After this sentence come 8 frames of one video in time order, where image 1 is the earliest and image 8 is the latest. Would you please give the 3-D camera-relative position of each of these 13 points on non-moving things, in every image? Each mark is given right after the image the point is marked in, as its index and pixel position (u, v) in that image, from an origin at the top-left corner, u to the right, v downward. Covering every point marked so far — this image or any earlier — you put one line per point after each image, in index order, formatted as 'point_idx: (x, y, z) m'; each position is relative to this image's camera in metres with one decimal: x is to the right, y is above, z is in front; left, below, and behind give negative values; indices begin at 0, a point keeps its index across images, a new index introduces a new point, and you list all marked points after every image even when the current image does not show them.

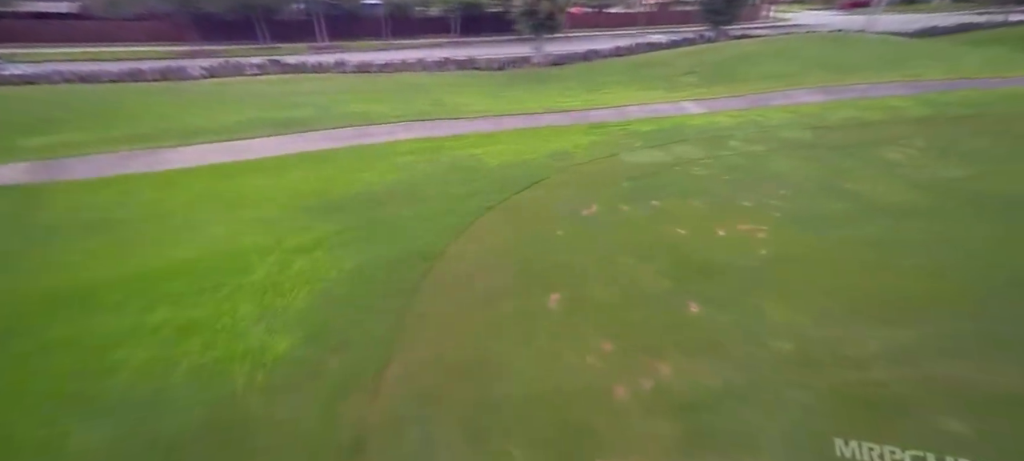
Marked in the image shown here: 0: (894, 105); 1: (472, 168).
0: (+10.2, +3.4, +11.6) m
1: (-0.8, +1.2, +9.3) m
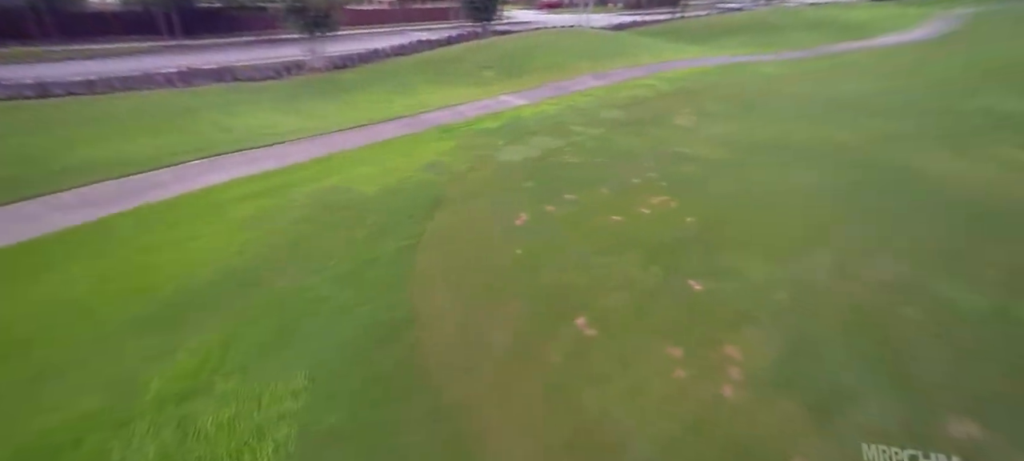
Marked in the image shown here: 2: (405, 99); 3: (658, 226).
0: (+4.8, +5.0, +14.8) m
1: (-2.8, +0.4, +7.4) m
2: (-3.3, +4.1, +13.8) m
3: (+2.2, +0.1, +6.6) m
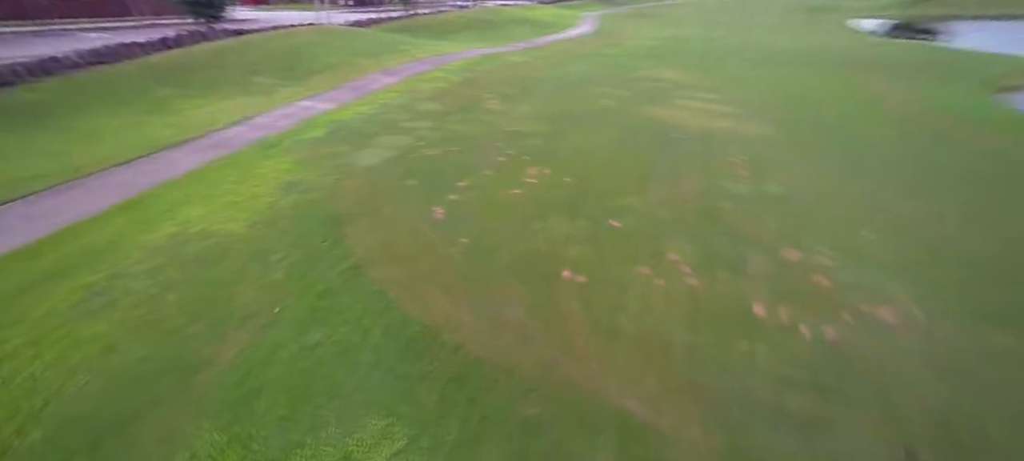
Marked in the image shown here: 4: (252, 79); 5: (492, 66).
0: (-2.6, +5.6, +15.8) m
1: (-3.9, -0.3, +6.0) m
2: (-8.4, +2.8, +10.9) m
3: (+0.7, +0.7, +7.9) m
4: (-8.6, +5.0, +14.4) m
5: (-0.8, +6.4, +17.2) m
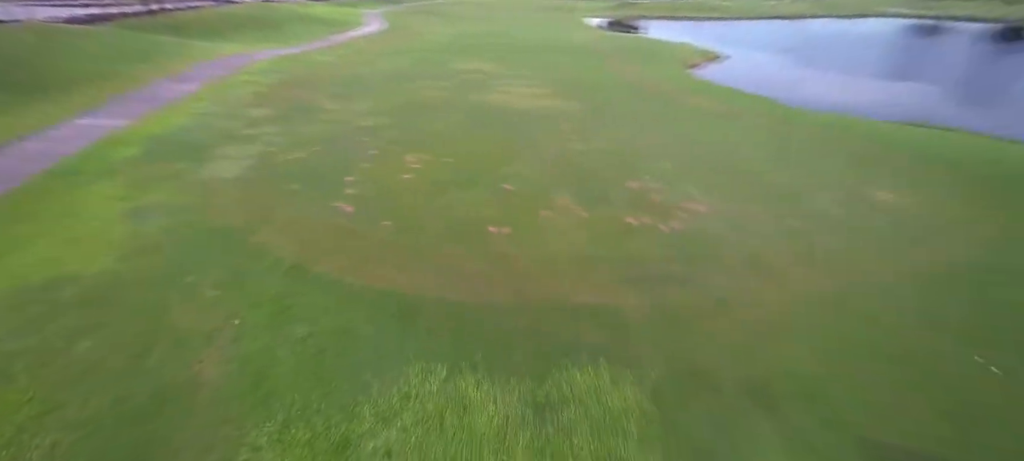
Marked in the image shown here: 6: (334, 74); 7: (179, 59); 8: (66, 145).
0: (-8.6, +5.0, +14.3) m
1: (-4.5, -0.6, +5.1) m
2: (-11.3, +1.3, +7.5) m
3: (-1.5, +1.2, +8.7) m
4: (-13.3, +3.3, +10.6) m
5: (-7.8, +6.1, +16.3) m
6: (-6.2, +5.4, +15.3) m
7: (-11.8, +5.8, +15.3) m
8: (-8.8, +1.7, +8.7) m
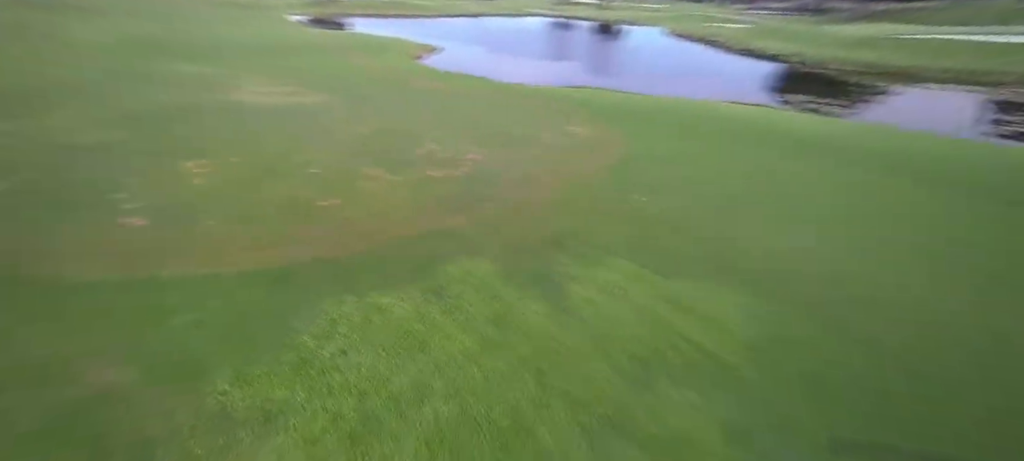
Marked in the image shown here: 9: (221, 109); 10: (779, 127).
0: (-15.2, +2.7, +9.3) m
1: (-5.8, -1.1, +4.0) m
2: (-13.0, -1.1, +2.5) m
3: (-5.5, +1.2, +8.5) m
4: (-16.8, +0.2, +3.9) m
5: (-15.8, +3.9, +11.4) m
6: (-13.8, +3.7, +11.4) m
7: (-18.6, +2.7, +8.5) m
8: (-11.7, -0.1, +4.7) m
9: (-7.6, +2.9, +11.3) m
10: (+7.0, +1.9, +10.7) m
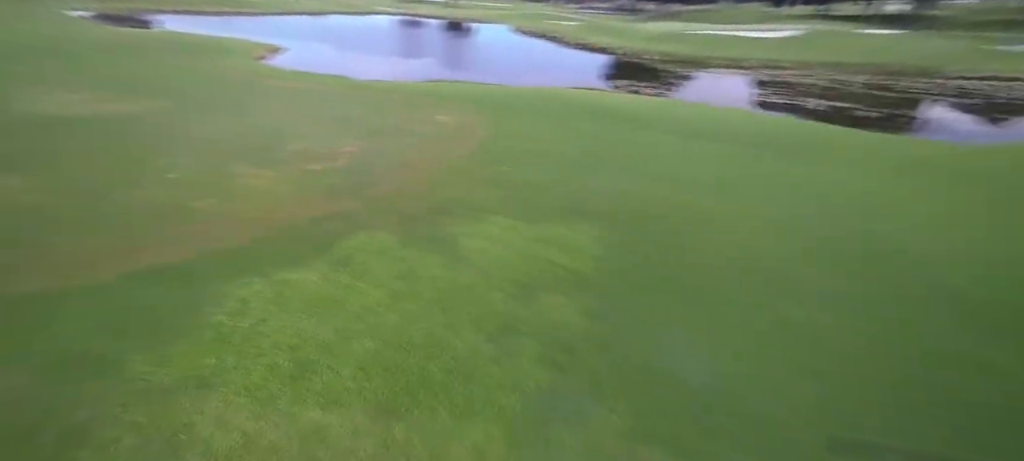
0: (-17.4, +1.1, +5.8) m
1: (-6.5, -1.4, +3.3) m
2: (-13.0, -2.2, -0.1) m
3: (-7.8, +0.8, +7.7) m
4: (-17.1, -1.5, +0.1) m
5: (-18.8, +2.2, +7.6) m
6: (-16.8, +2.2, +8.1) m
7: (-20.4, +0.7, +4.0) m
8: (-12.4, -1.1, +2.3) m
9: (-10.8, +2.3, +9.8) m
10: (+3.5, +3.1, +13.2) m
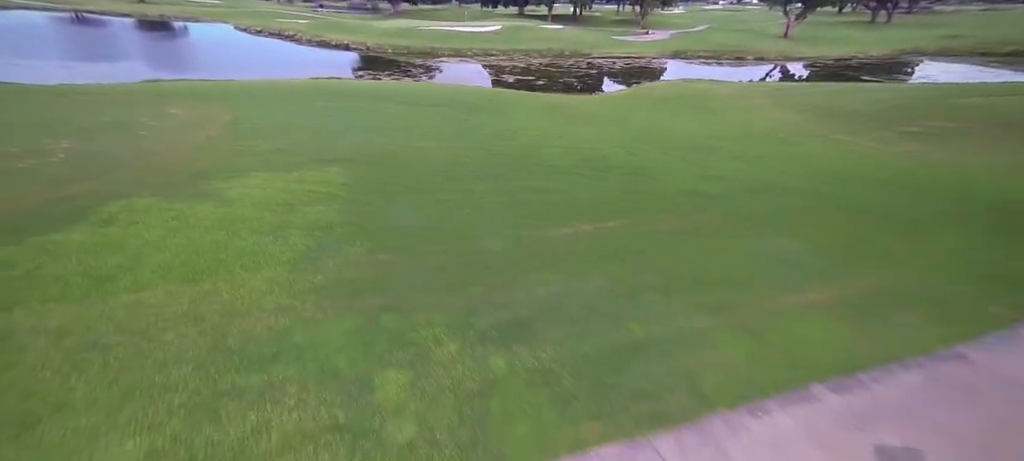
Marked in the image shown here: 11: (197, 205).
0: (-19.6, -1.5, -0.3) m
1: (-8.5, -1.6, +2.6) m
2: (-12.3, -3.6, -3.4) m
3: (-12.0, +0.1, +5.8) m
4: (-16.2, -3.7, -5.0) m
5: (-21.7, -0.9, +0.7) m
6: (-20.3, -0.4, +2.0) m
7: (-21.3, -2.5, -3.1) m
8: (-13.2, -2.5, -1.0) m
9: (-15.9, +0.8, +6.2) m
10: (-5.2, +4.5, +15.7) m
11: (-5.2, +0.4, +7.3) m
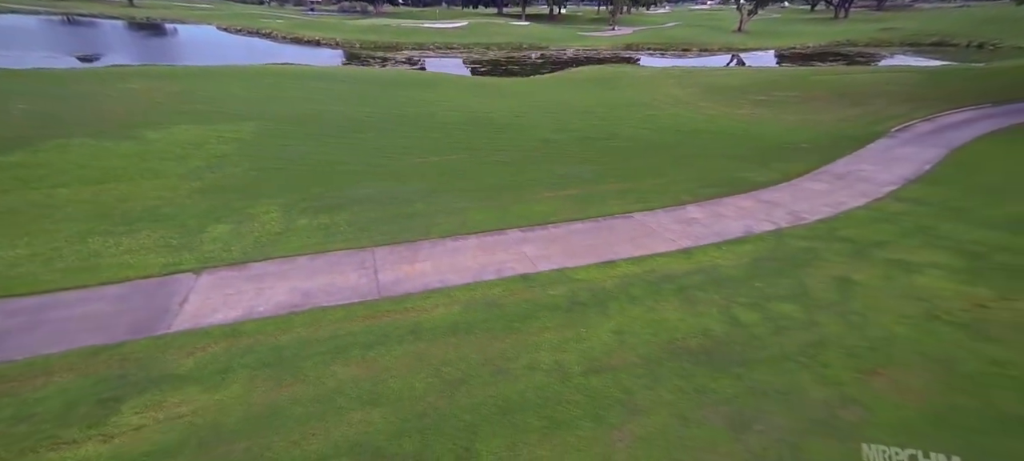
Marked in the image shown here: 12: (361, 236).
0: (-22.3, -0.2, +1.2) m
1: (-11.2, -0.2, +4.3) m
2: (-15.0, -2.2, -1.7) m
3: (-14.8, +1.4, +7.4) m
4: (-18.9, -2.4, -3.4) m
5: (-24.5, +0.4, +2.2) m
6: (-23.1, +0.8, +3.6) m
7: (-24.0, -1.2, -1.6) m
8: (-15.9, -1.2, +0.6) m
9: (-18.7, +2.1, +7.8) m
10: (-8.2, +5.8, +17.4) m
11: (-8.1, +1.7, +9.1) m
12: (-1.9, -0.1, +5.7) m
